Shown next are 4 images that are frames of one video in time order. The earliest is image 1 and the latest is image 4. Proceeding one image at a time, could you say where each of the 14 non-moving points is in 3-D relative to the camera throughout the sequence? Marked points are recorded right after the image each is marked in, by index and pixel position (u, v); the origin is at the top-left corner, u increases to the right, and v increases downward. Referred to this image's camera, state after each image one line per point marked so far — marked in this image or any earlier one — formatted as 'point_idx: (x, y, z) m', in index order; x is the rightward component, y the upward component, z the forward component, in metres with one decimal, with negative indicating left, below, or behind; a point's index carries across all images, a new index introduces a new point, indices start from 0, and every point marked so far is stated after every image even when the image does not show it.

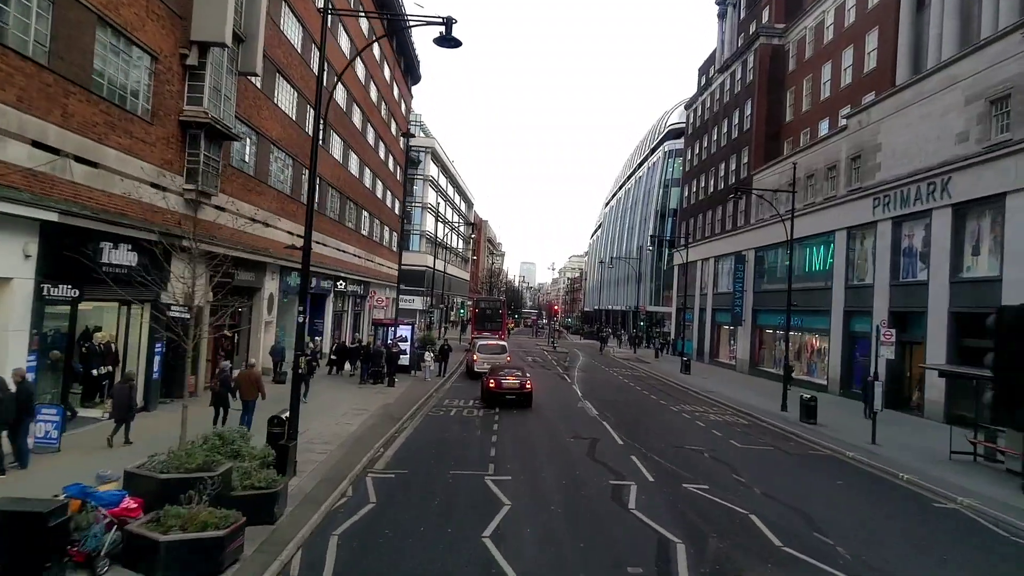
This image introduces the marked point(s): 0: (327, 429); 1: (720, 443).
0: (-4.0, -3.1, +16.5) m
1: (+4.9, -3.7, +18.1) m
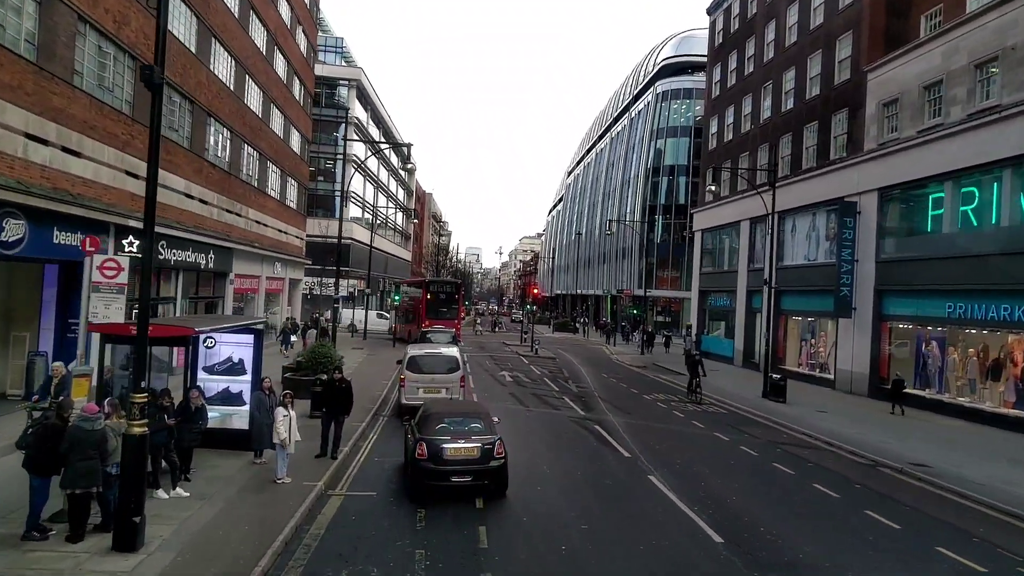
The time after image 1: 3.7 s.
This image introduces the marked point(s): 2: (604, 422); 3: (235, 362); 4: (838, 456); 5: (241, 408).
0: (-3.2, -2.6, -1.3) m
1: (+5.6, -3.1, +0.9) m
2: (+2.3, -3.3, +18.6) m
3: (-4.7, -1.3, +13.0) m
4: (+6.7, -3.5, +15.7) m
5: (-4.6, -2.0, +12.9) m
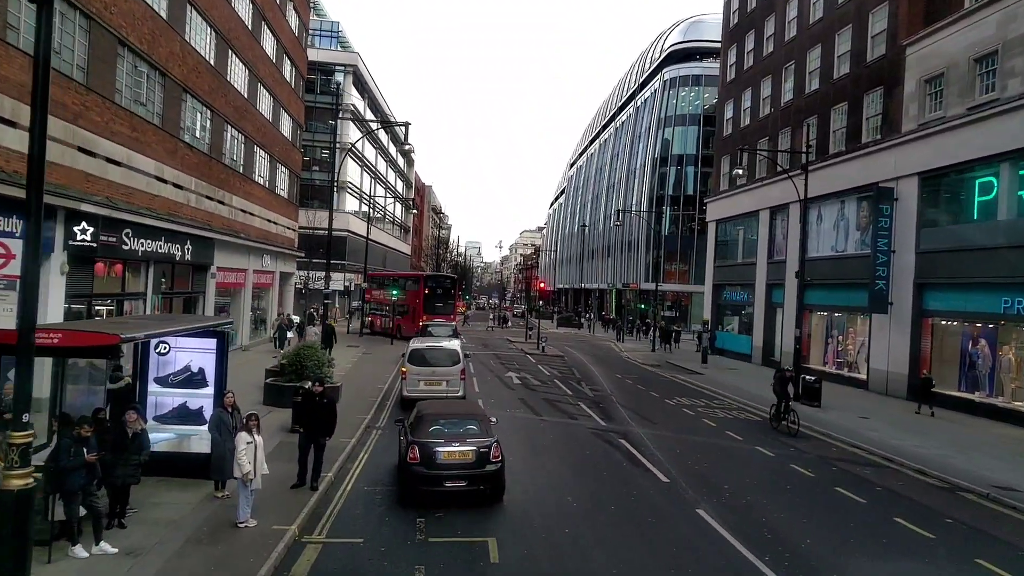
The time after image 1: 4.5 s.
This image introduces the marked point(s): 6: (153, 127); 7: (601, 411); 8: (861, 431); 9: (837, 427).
0: (-2.9, -2.6, -3.5) m
1: (+5.9, -3.1, -1.3) m
2: (+2.5, -3.1, +16.3) m
3: (-4.5, -1.2, +10.8) m
4: (+6.9, -3.4, +13.5) m
5: (-4.4, -2.0, +10.7) m
6: (-9.2, +4.1, +19.6) m
7: (+2.2, -3.0, +18.4) m
8: (+8.5, -3.5, +18.5) m
9: (+8.2, -3.5, +19.2) m
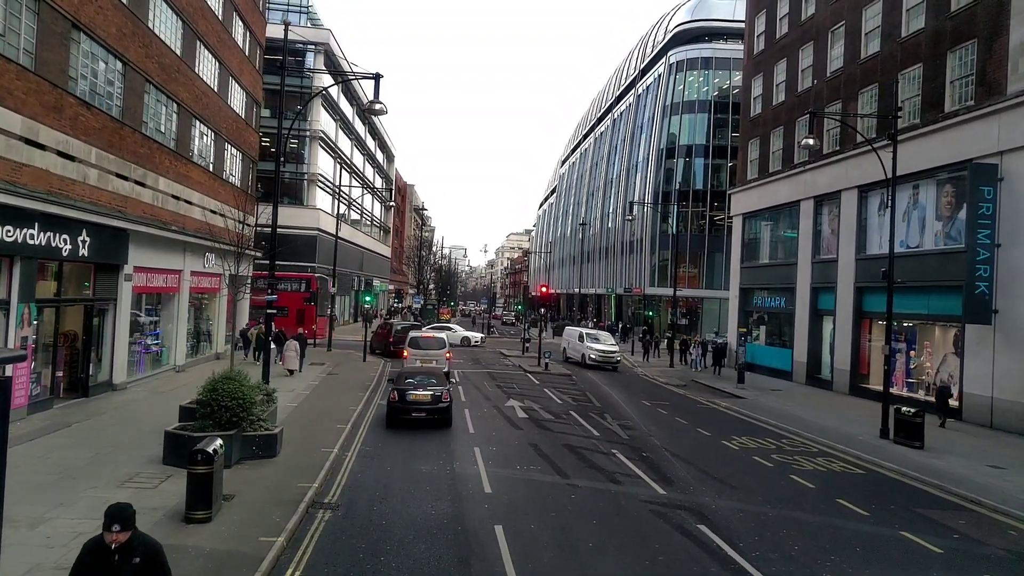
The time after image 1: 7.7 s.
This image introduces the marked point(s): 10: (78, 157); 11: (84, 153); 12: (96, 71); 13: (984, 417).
0: (-2.3, -2.5, -9.1) m
1: (+6.5, -3.0, -6.7) m
2: (+2.8, -3.2, +10.9) m
3: (-4.1, -1.2, +5.2) m
4: (+7.3, -3.4, +8.1) m
5: (-4.0, -2.0, +5.1) m
6: (-9.0, +4.0, +14.0) m
7: (+2.4, -3.1, +13.0) m
8: (+8.7, -3.5, +13.1) m
9: (+8.4, -3.6, +13.8) m
10: (-9.4, +2.8, +16.6) m
11: (-9.5, +3.0, +16.9) m
12: (-9.5, +4.9, +17.5) m
13: (+12.3, -3.4, +20.1) m
